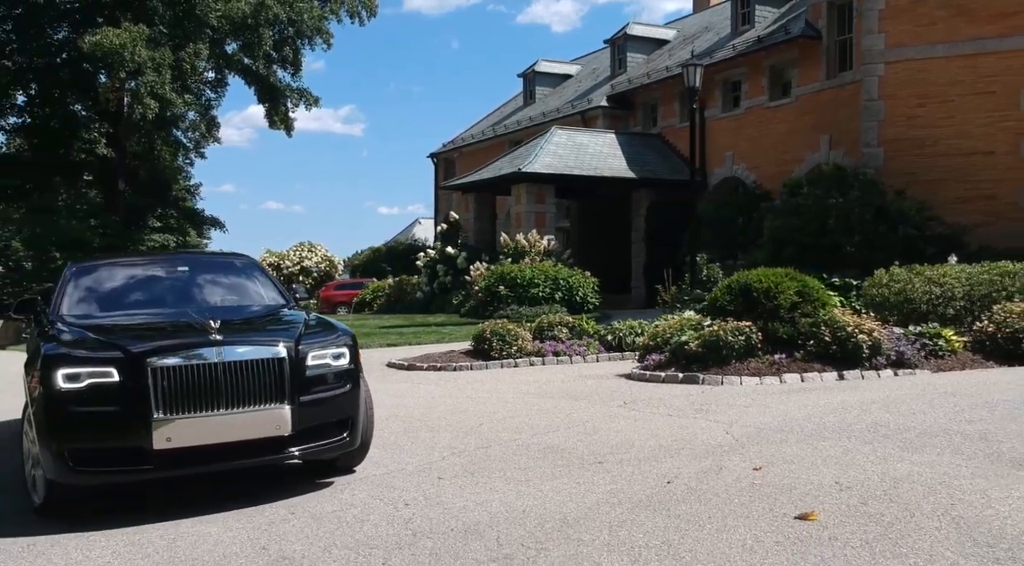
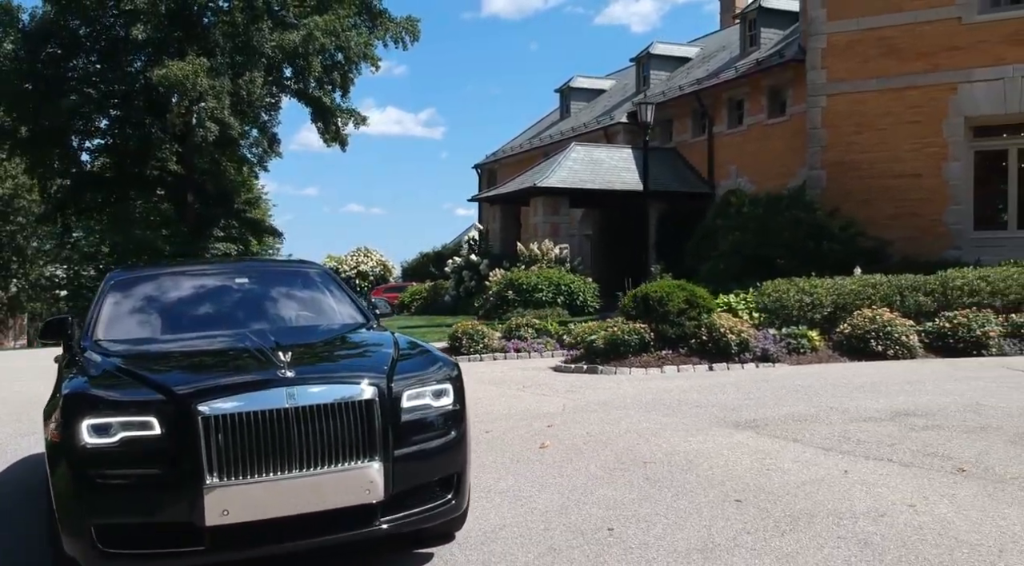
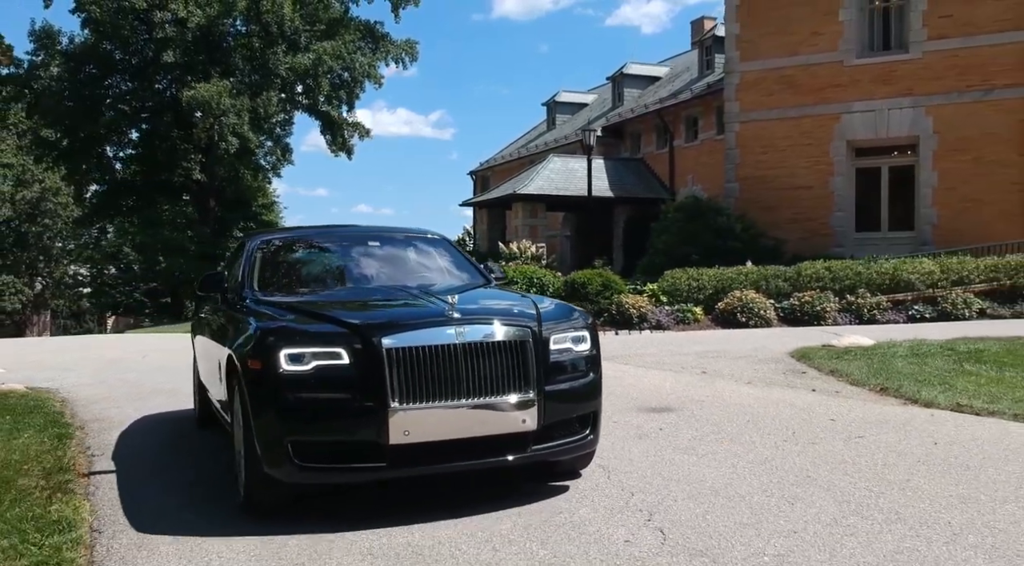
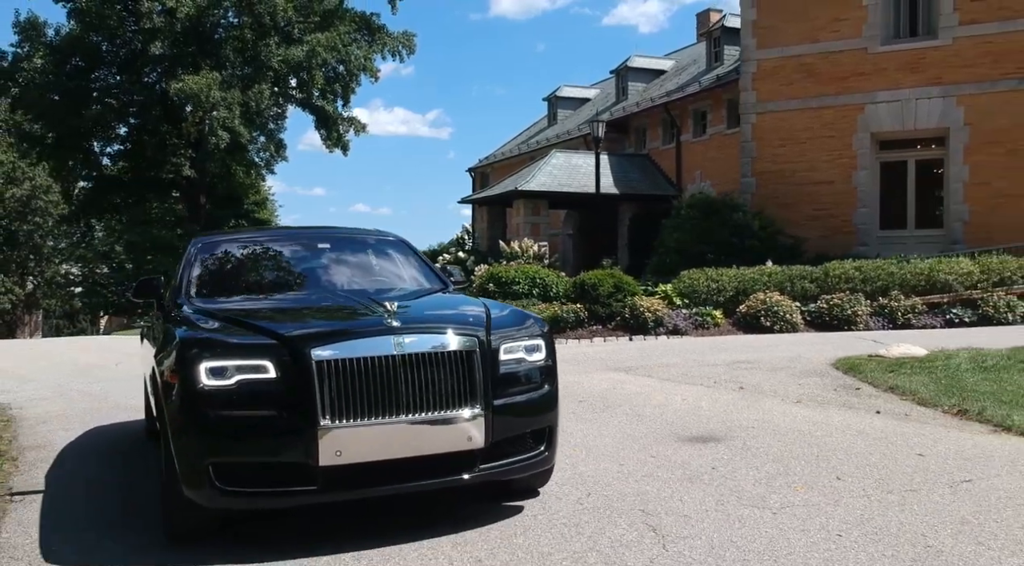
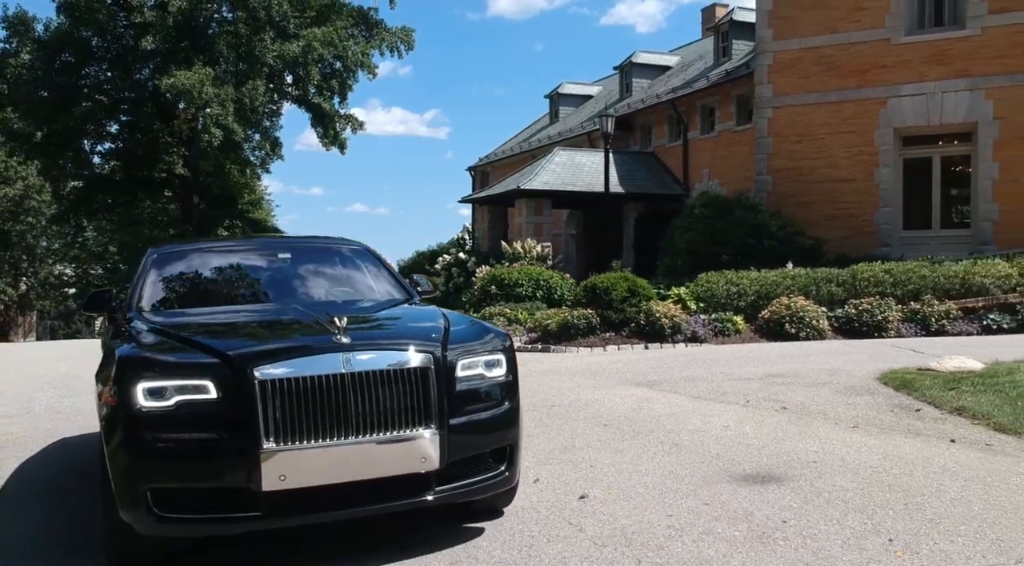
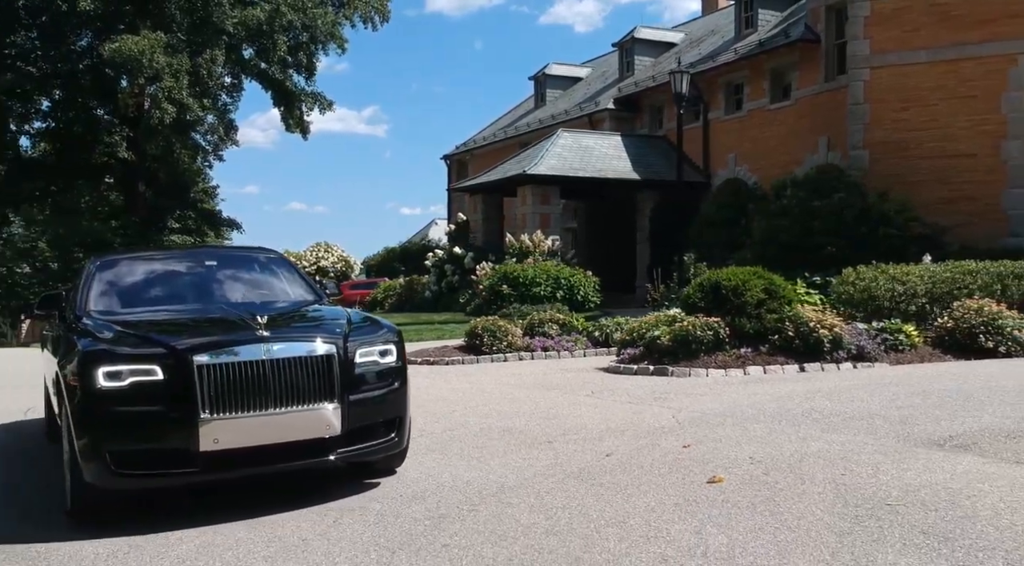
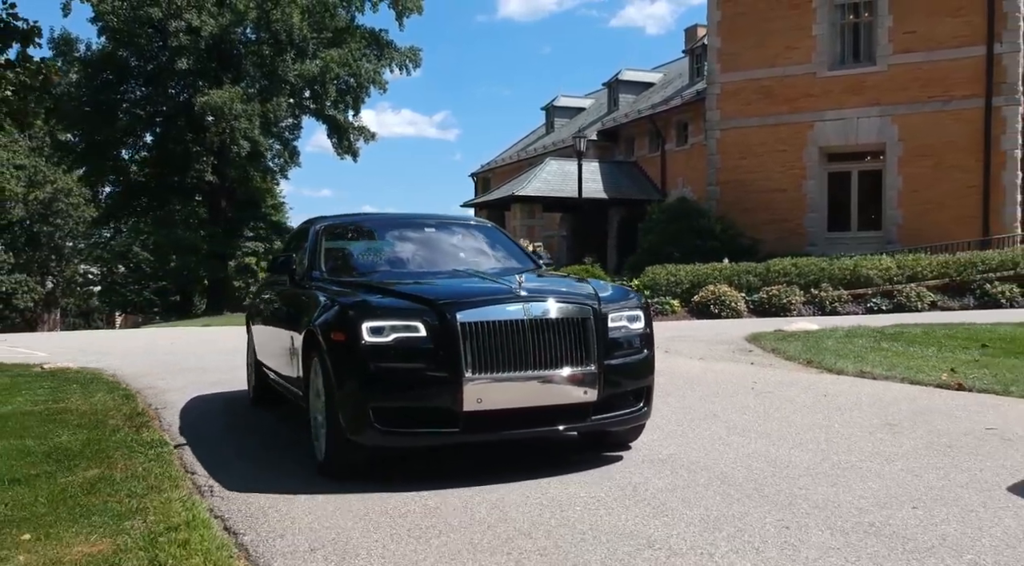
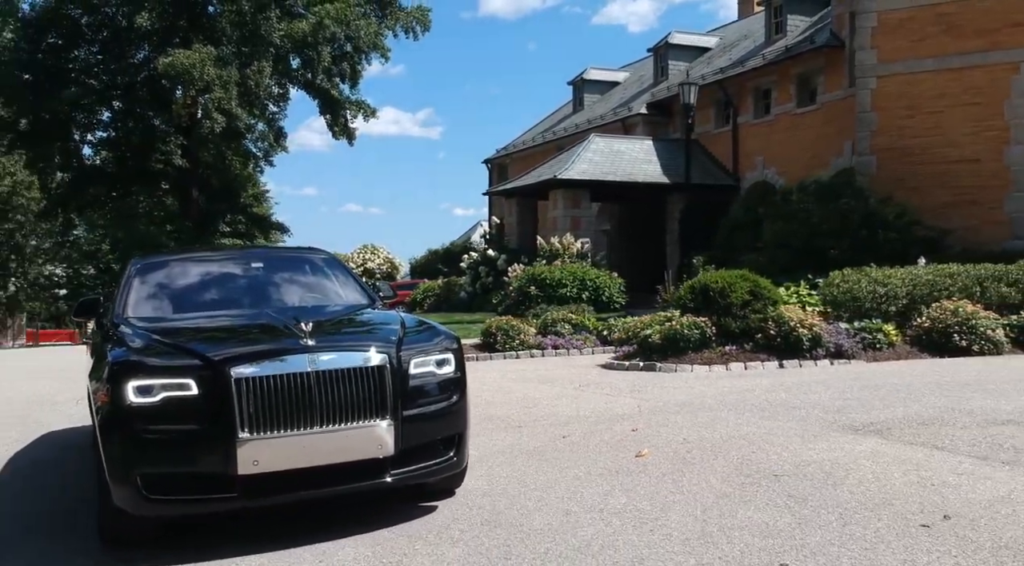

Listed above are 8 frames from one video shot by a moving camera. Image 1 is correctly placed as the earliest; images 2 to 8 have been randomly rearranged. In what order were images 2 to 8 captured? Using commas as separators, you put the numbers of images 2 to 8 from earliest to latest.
6, 8, 2, 5, 4, 3, 7
